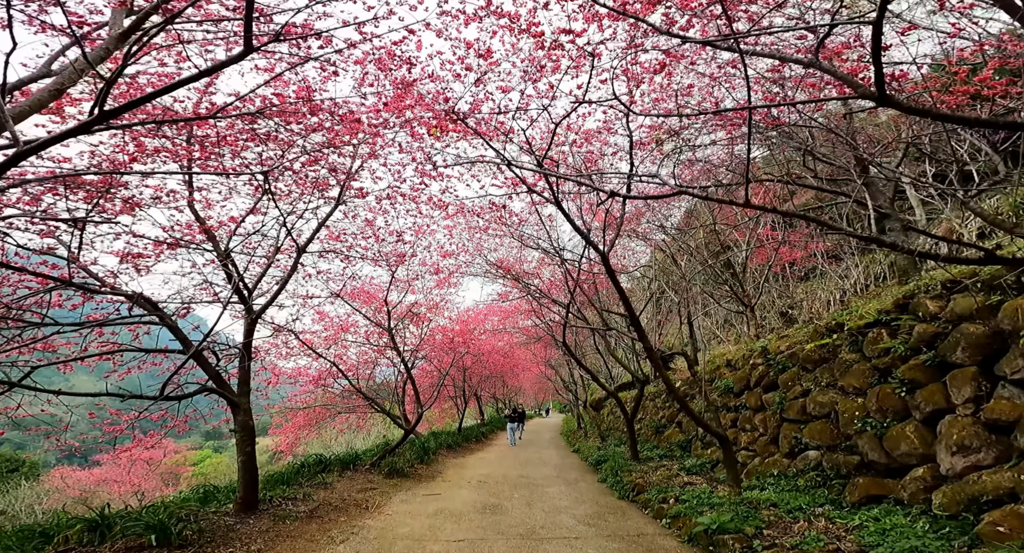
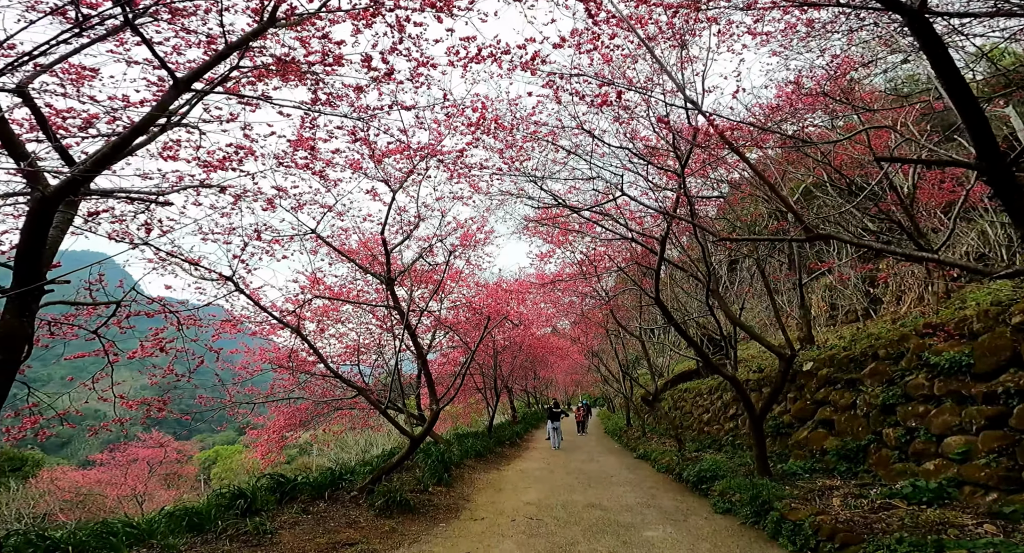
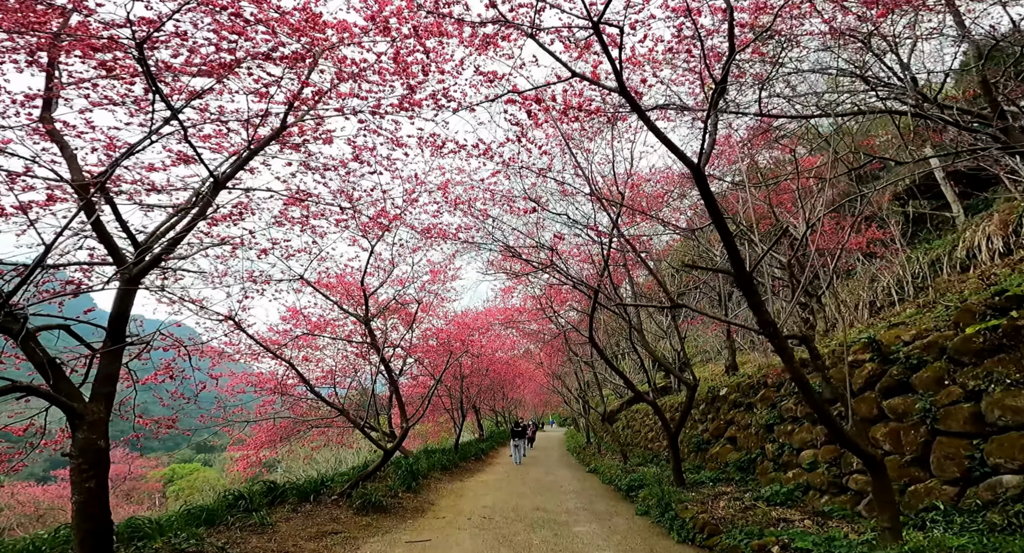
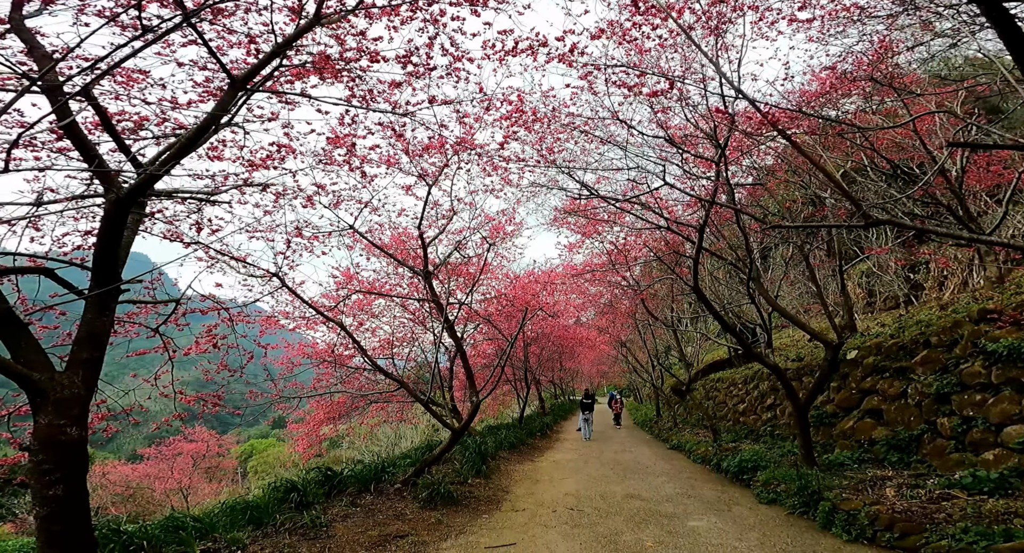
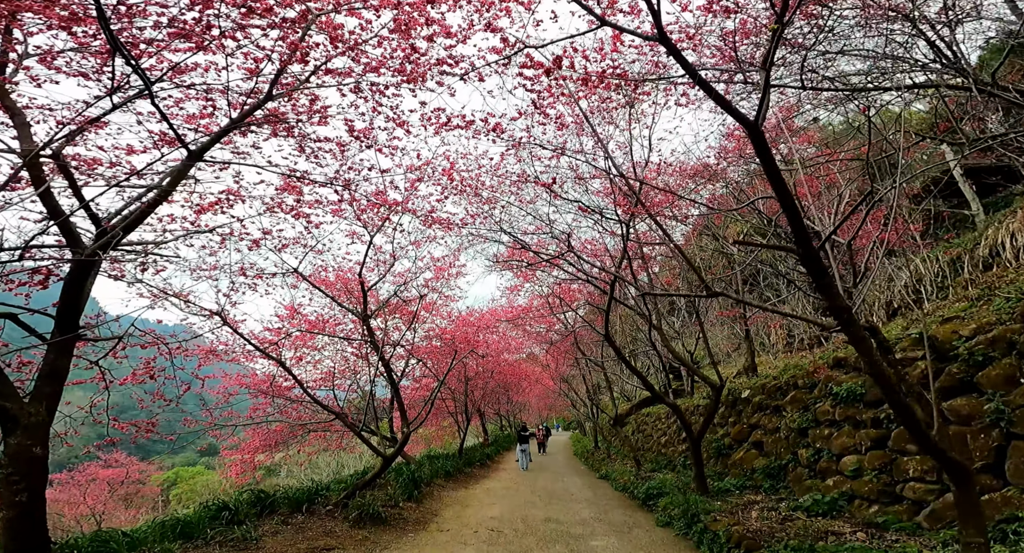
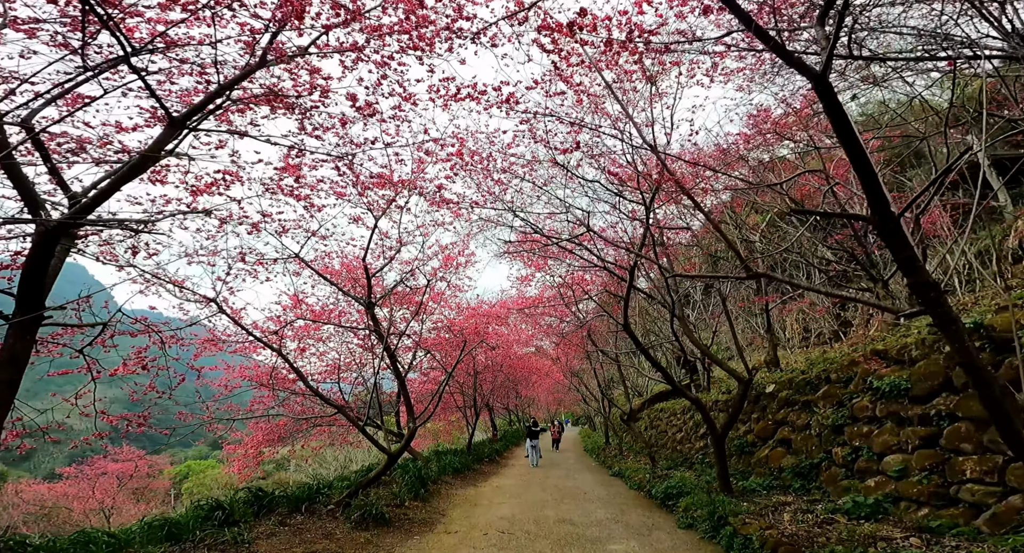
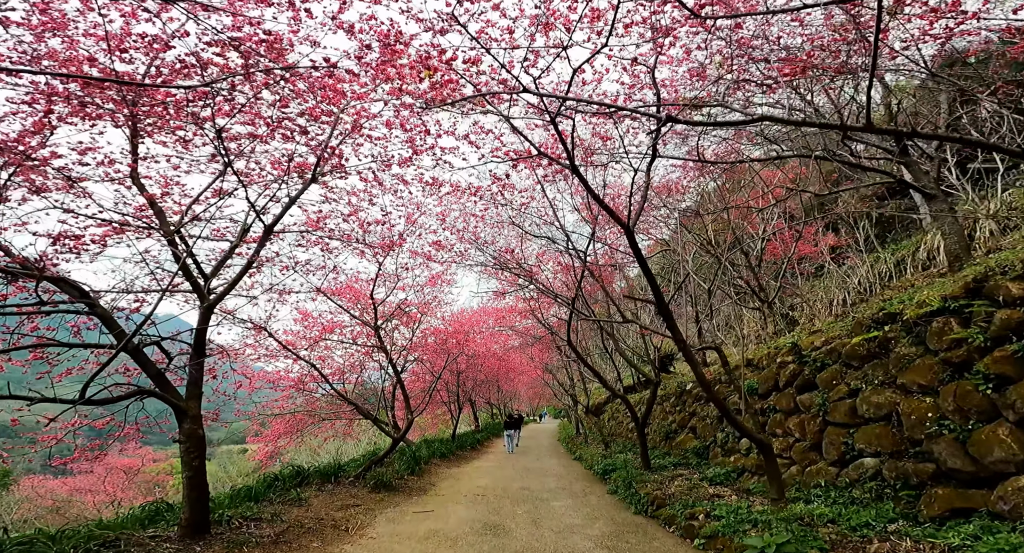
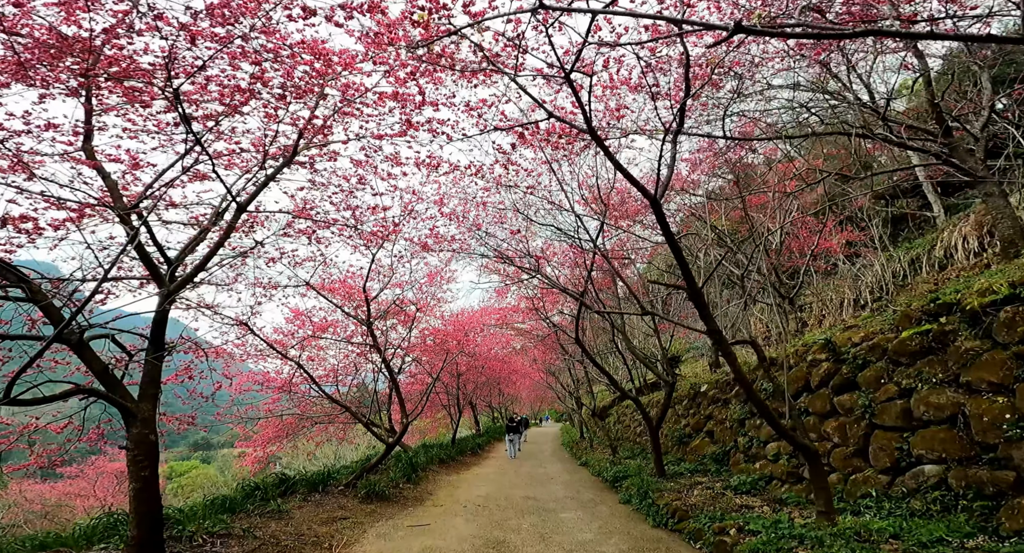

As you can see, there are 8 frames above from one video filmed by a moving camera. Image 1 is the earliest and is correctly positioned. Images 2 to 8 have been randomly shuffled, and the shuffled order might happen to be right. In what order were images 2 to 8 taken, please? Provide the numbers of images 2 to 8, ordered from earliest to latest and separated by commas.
7, 8, 3, 5, 6, 2, 4
